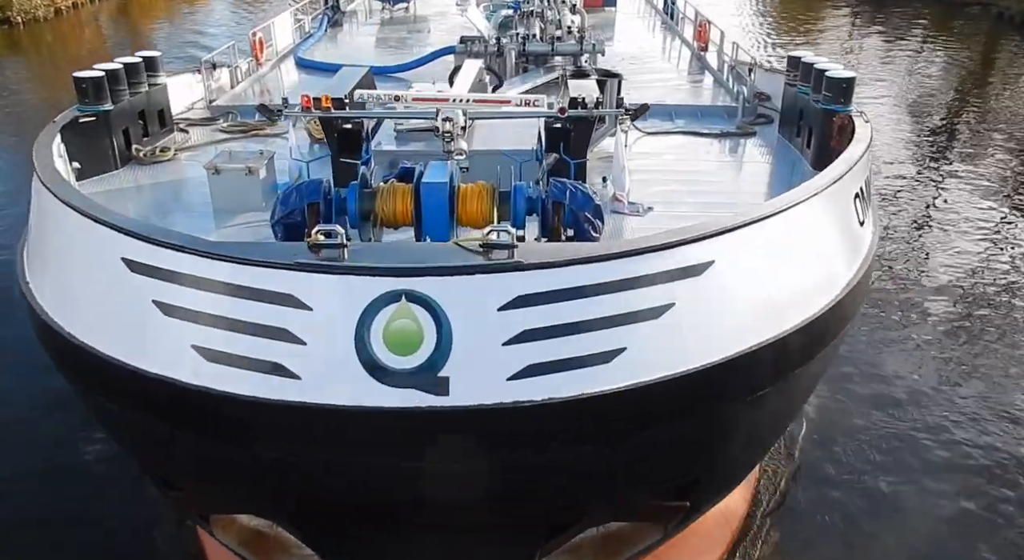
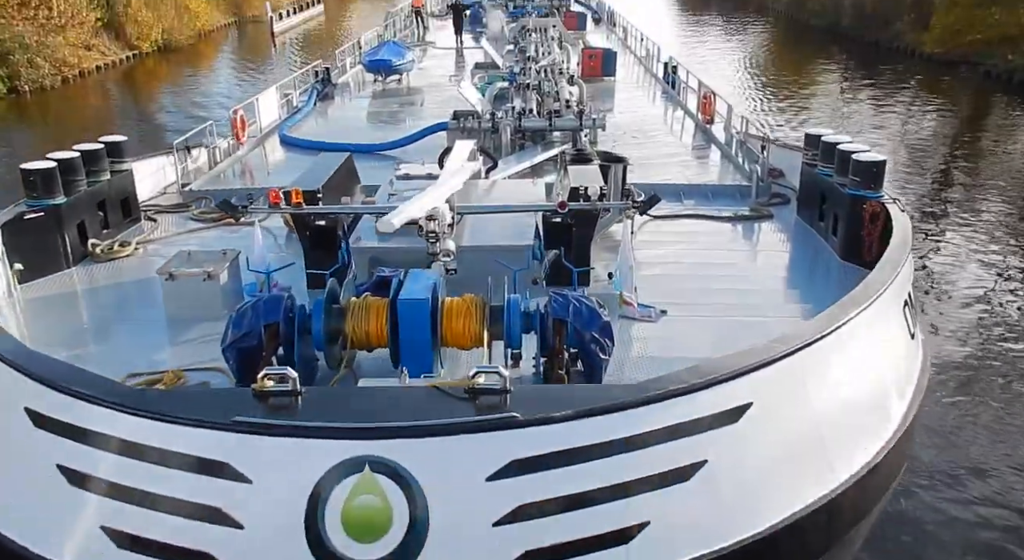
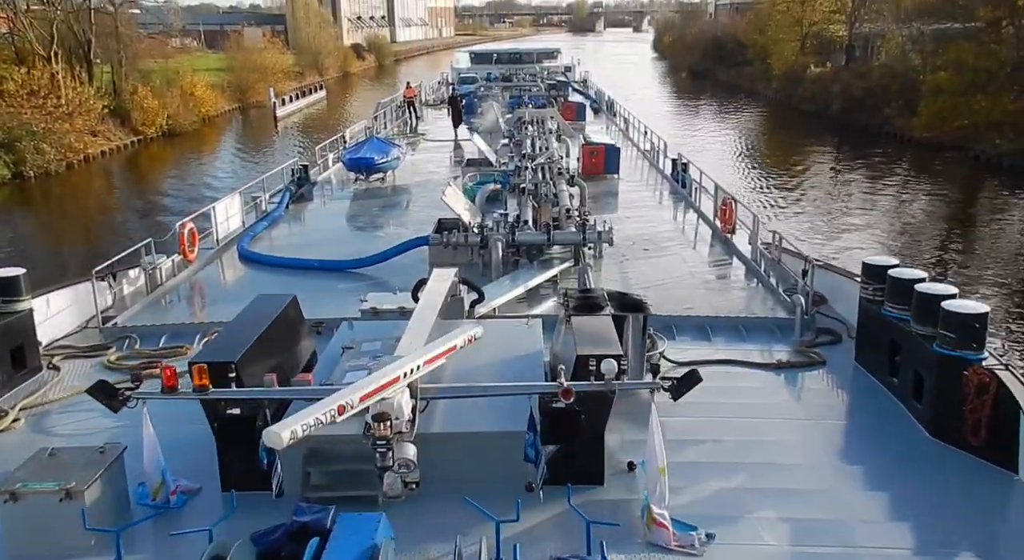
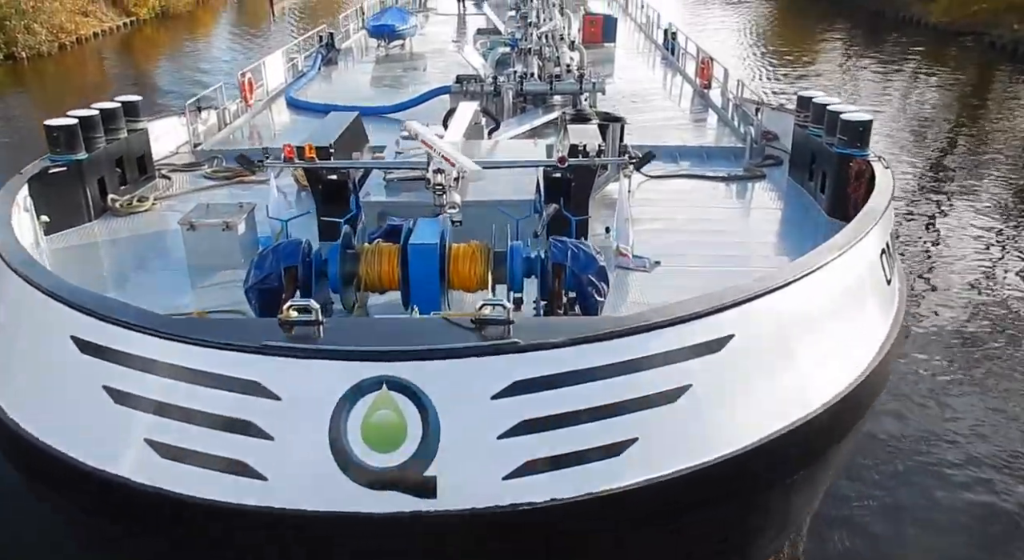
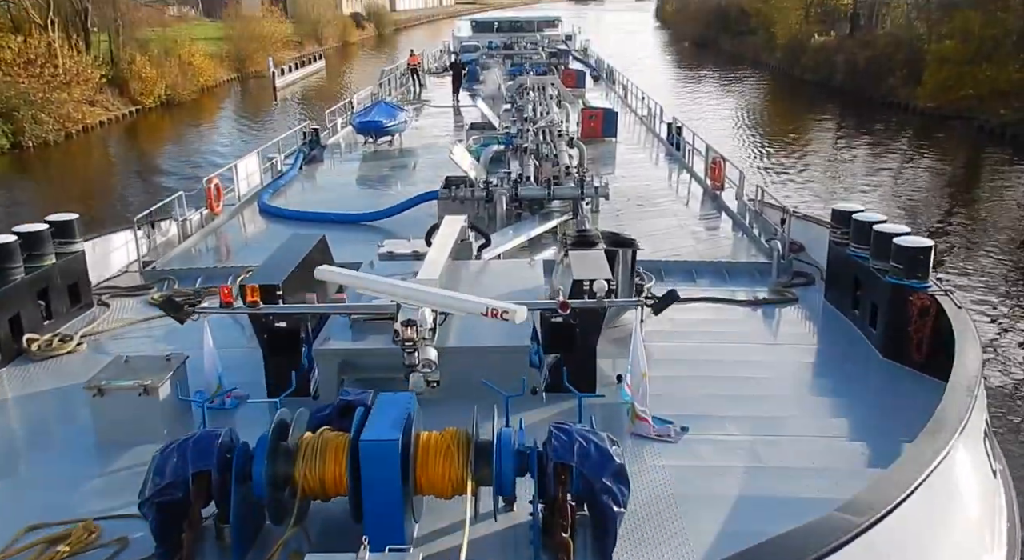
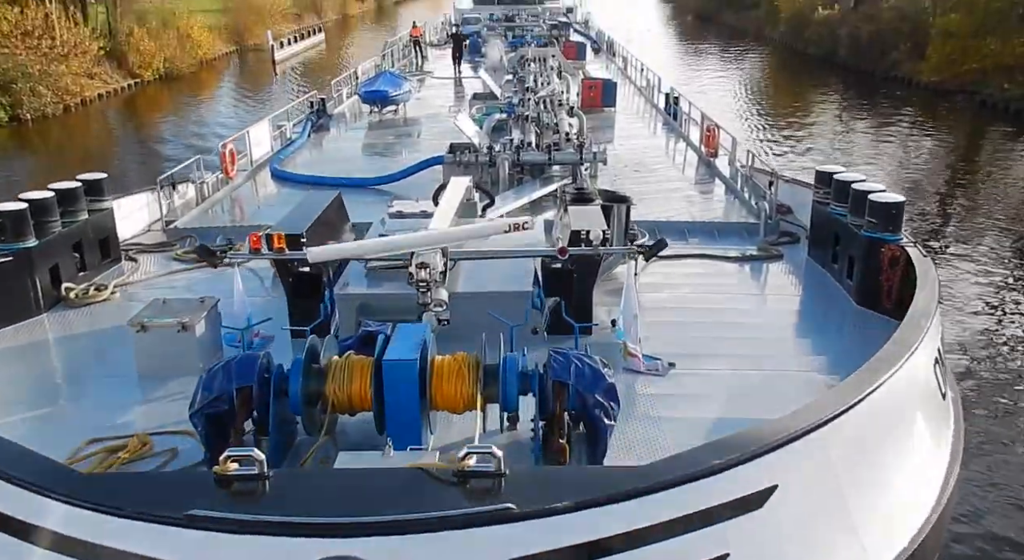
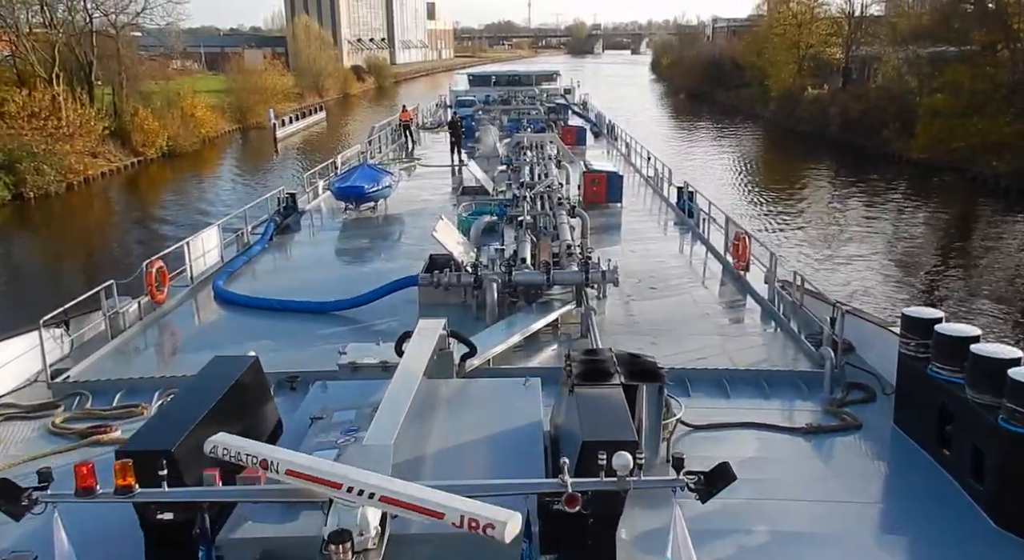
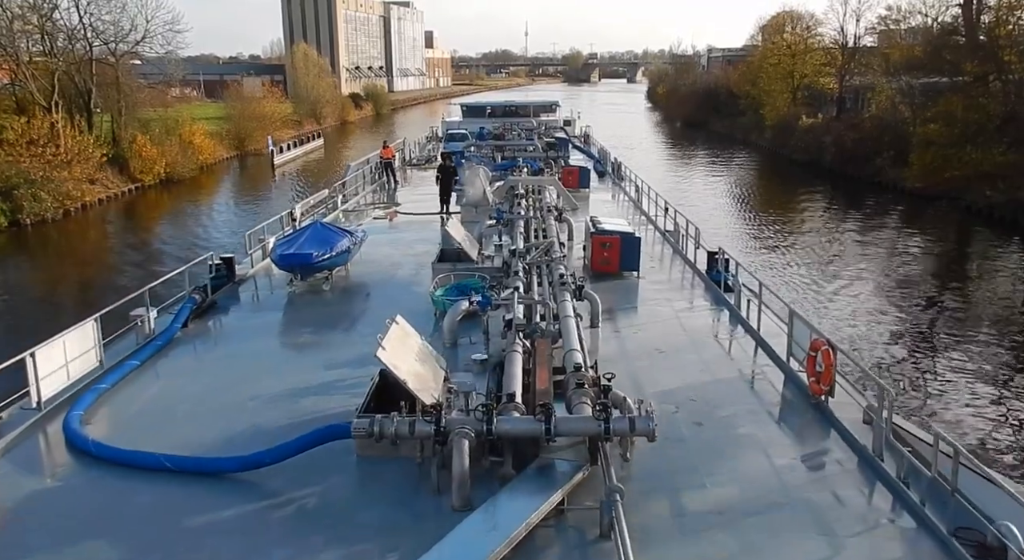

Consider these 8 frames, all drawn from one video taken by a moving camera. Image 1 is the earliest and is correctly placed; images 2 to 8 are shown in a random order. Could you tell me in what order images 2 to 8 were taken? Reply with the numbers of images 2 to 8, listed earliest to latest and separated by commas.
4, 2, 6, 5, 3, 7, 8
